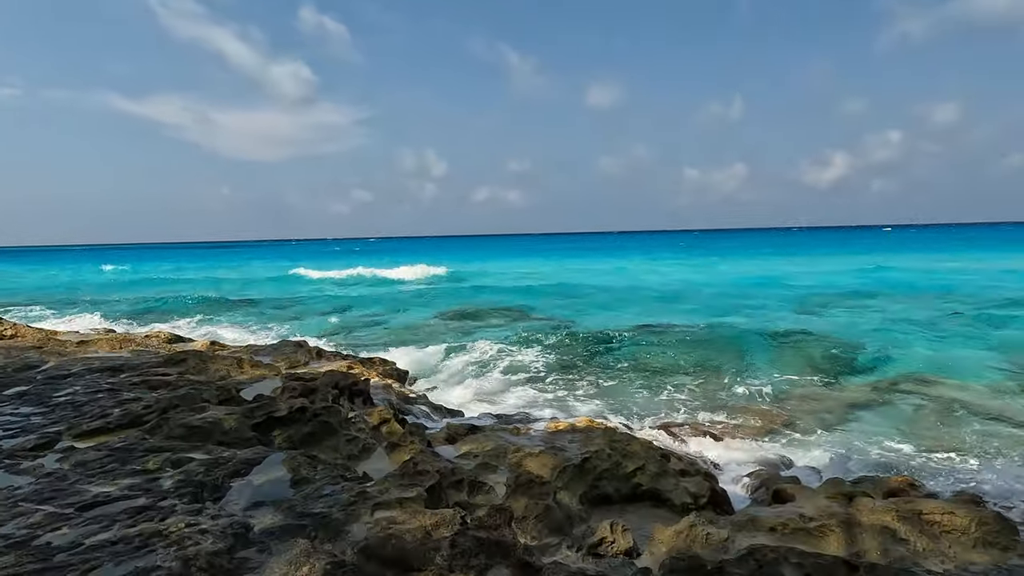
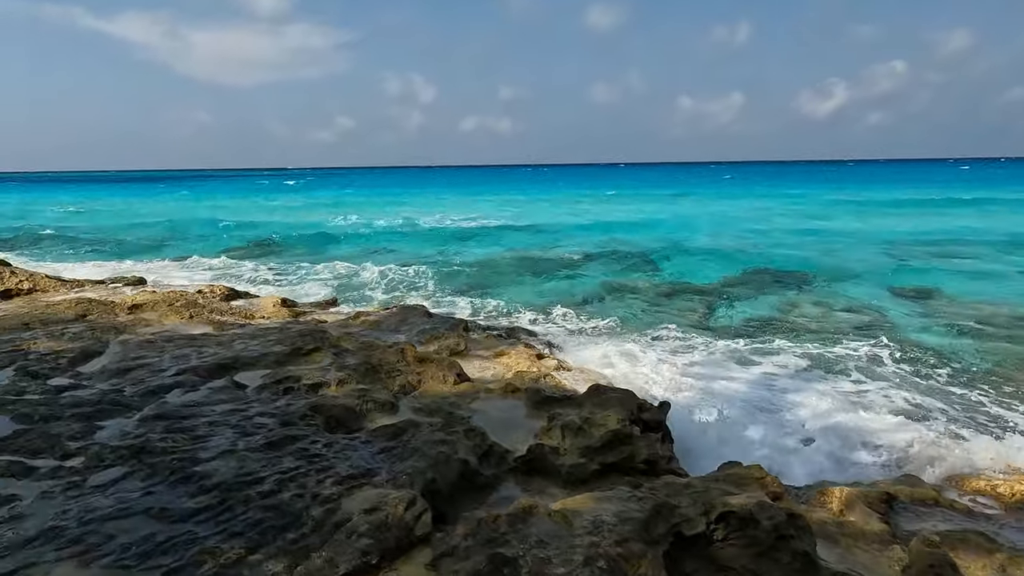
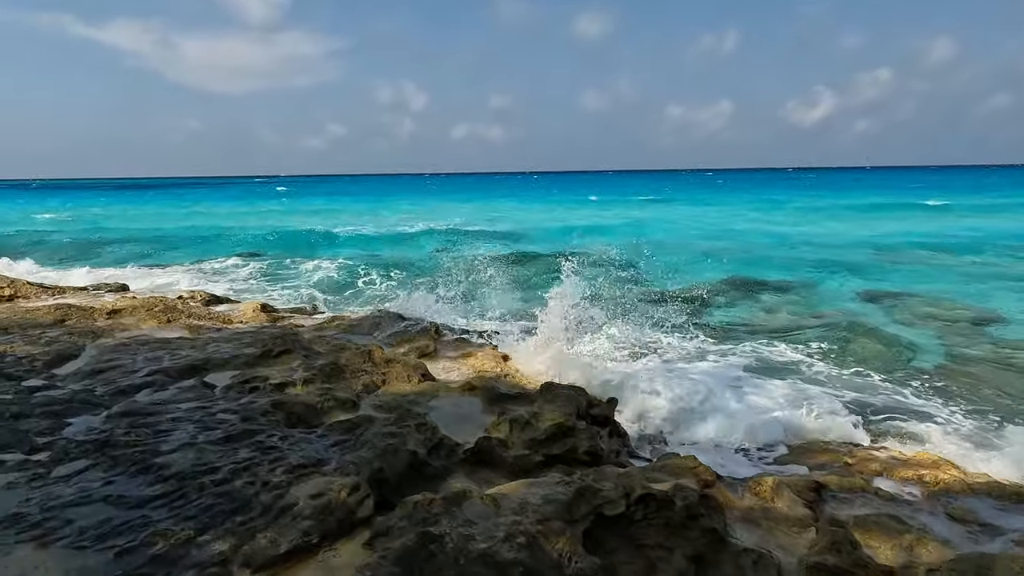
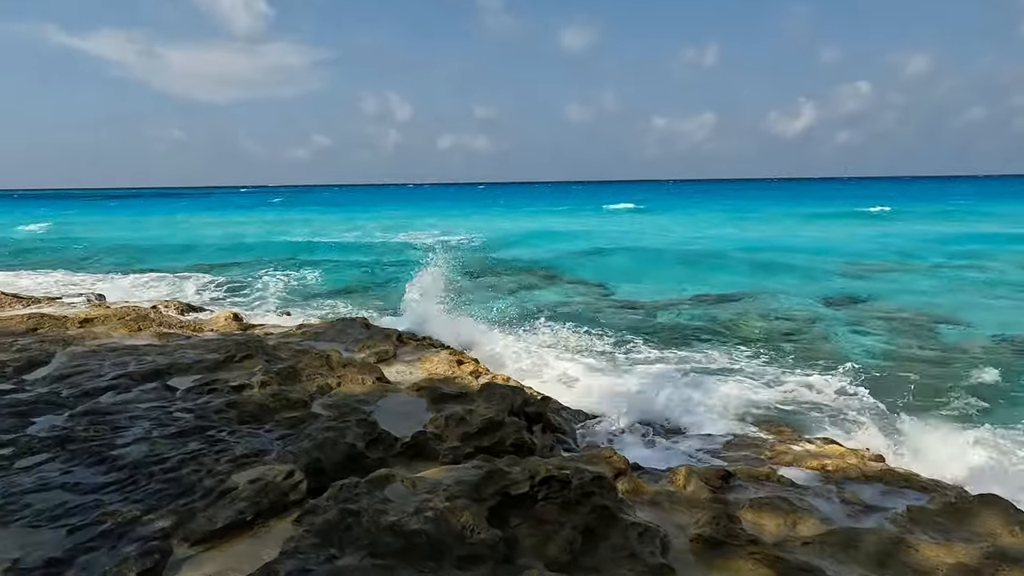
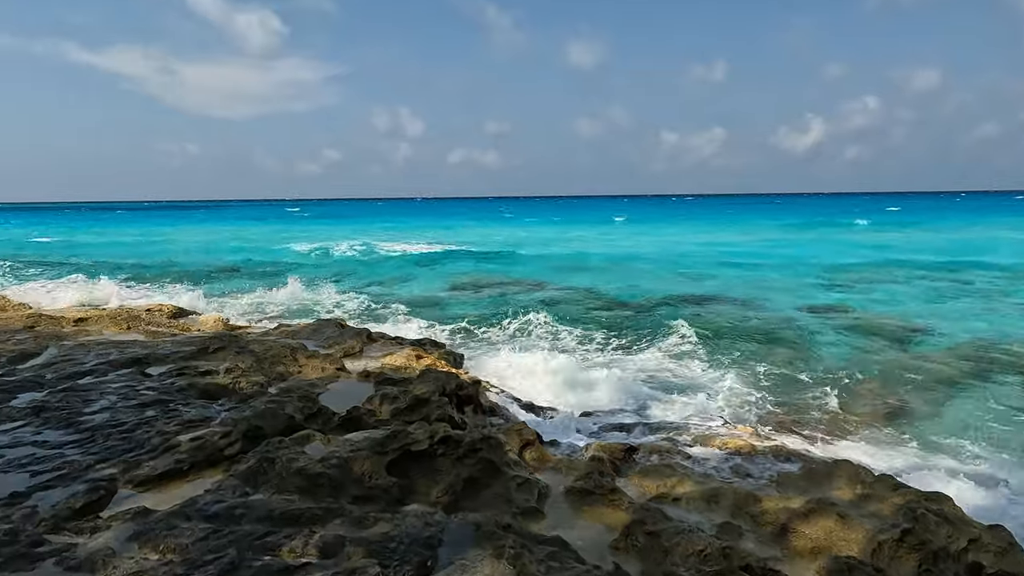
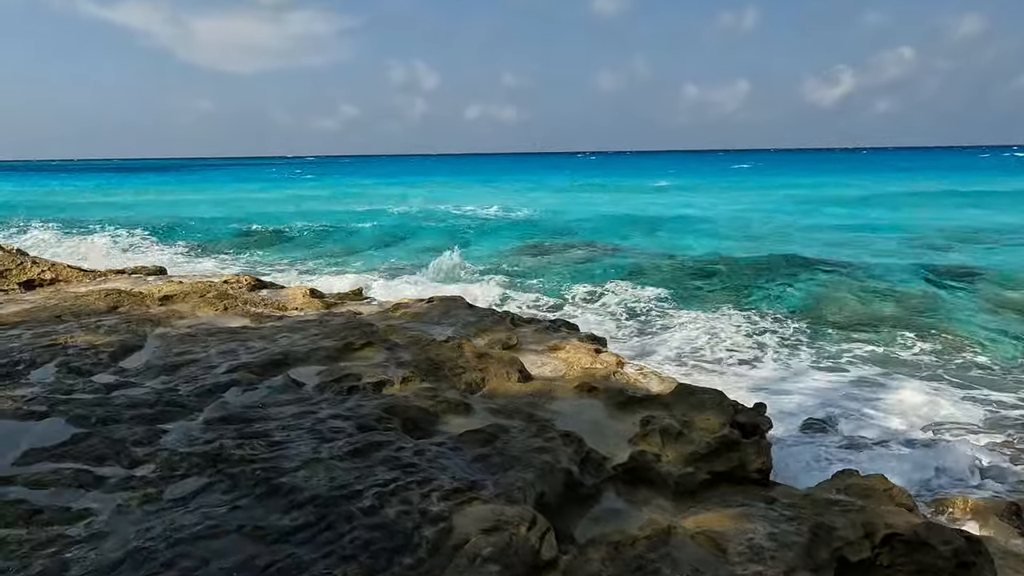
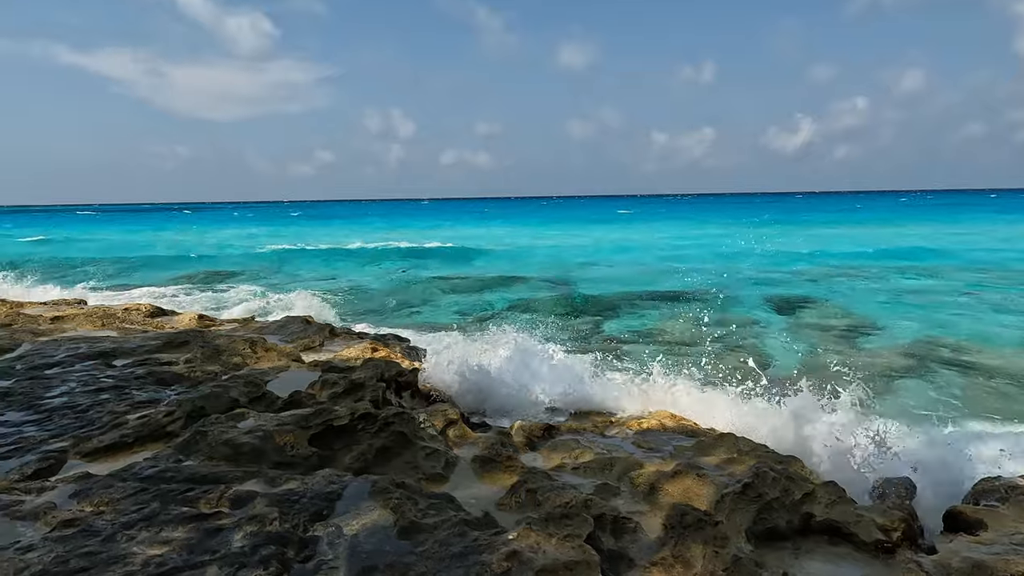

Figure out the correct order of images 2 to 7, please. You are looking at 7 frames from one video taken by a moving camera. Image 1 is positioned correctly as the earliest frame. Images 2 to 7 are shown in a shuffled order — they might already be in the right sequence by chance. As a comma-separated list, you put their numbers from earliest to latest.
7, 5, 4, 3, 2, 6
